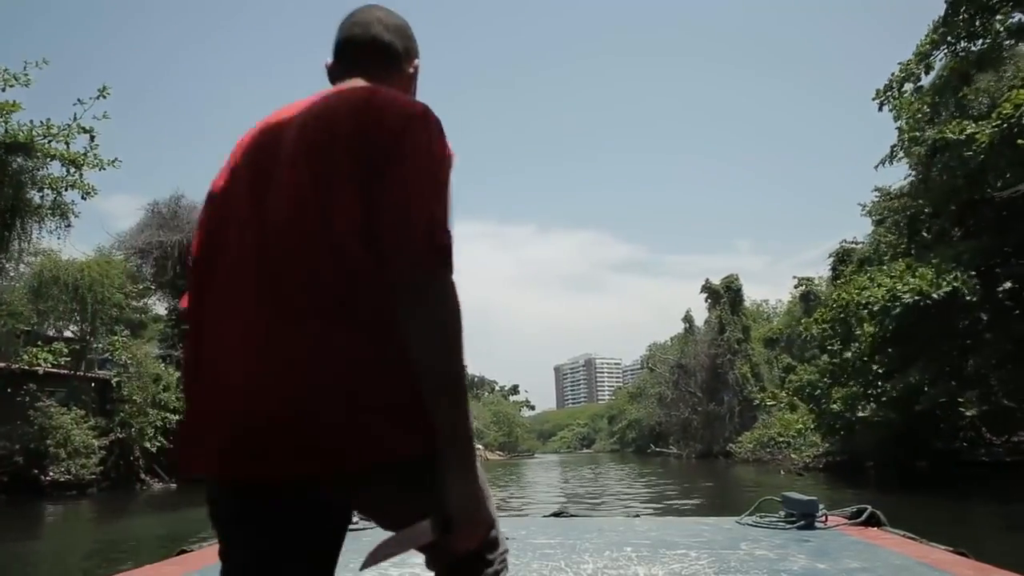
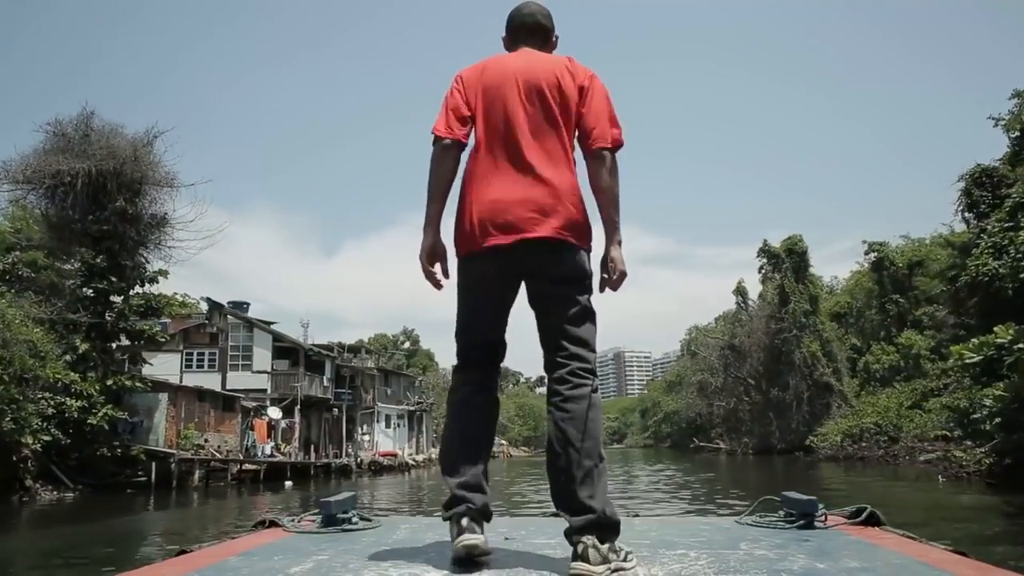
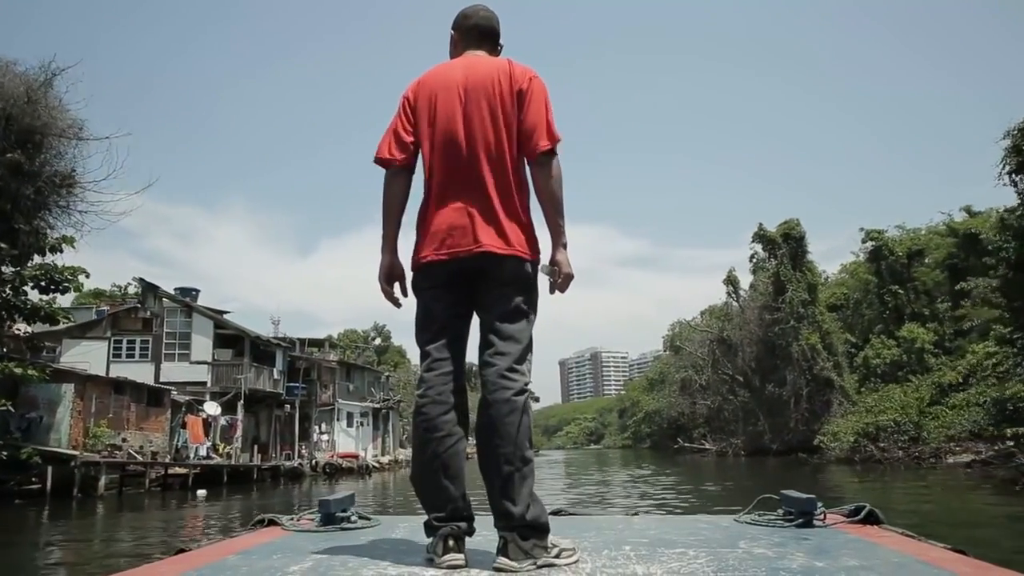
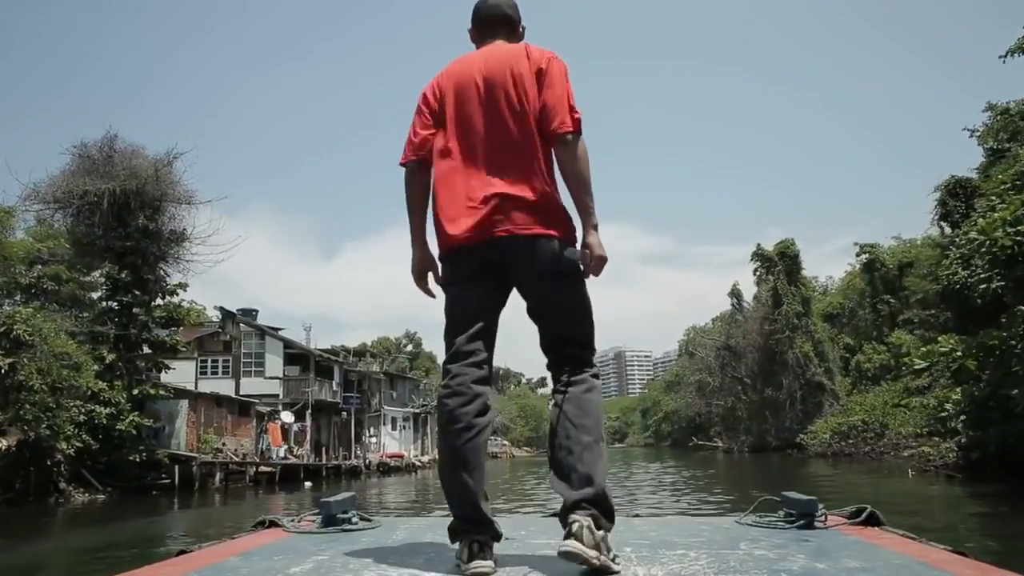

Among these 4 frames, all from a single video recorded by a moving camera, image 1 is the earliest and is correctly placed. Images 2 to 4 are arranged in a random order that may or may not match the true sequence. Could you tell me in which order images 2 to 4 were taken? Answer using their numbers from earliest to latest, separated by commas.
4, 2, 3
